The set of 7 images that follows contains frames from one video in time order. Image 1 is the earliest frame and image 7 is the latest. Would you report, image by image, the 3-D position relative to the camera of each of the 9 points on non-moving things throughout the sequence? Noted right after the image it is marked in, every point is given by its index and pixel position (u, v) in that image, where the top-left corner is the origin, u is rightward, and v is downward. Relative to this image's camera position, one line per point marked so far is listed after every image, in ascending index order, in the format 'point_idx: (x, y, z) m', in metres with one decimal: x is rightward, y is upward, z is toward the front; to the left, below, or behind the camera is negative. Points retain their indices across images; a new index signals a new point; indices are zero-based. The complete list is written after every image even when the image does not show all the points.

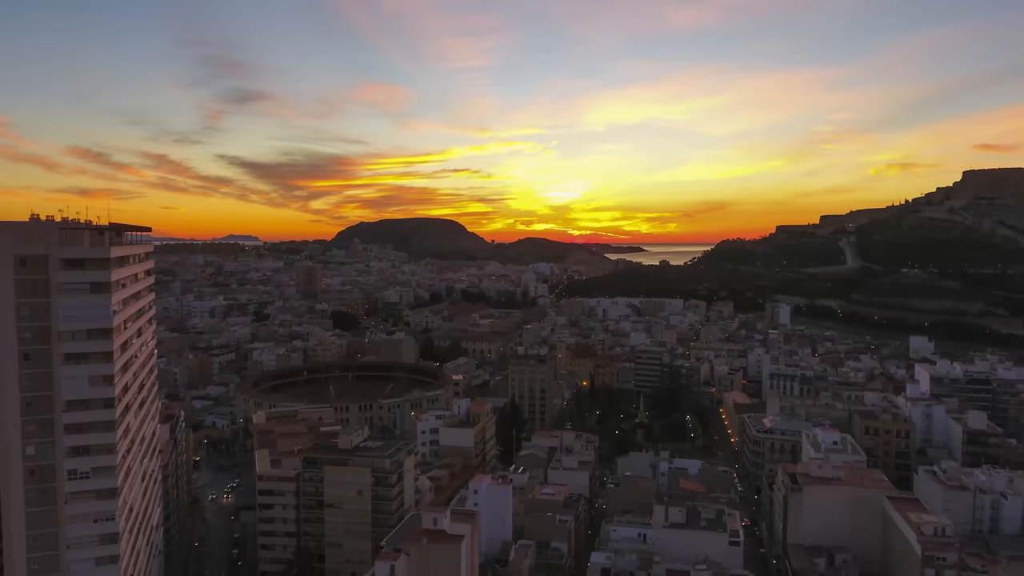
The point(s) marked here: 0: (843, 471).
0: (+8.1, -4.5, +18.2) m
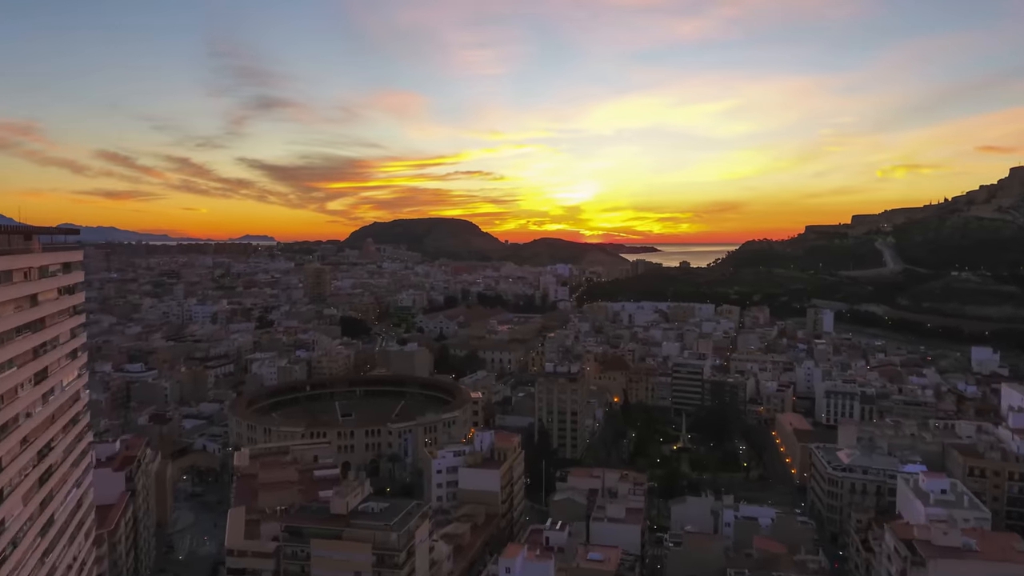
0: (+8.9, -4.8, +14.3) m
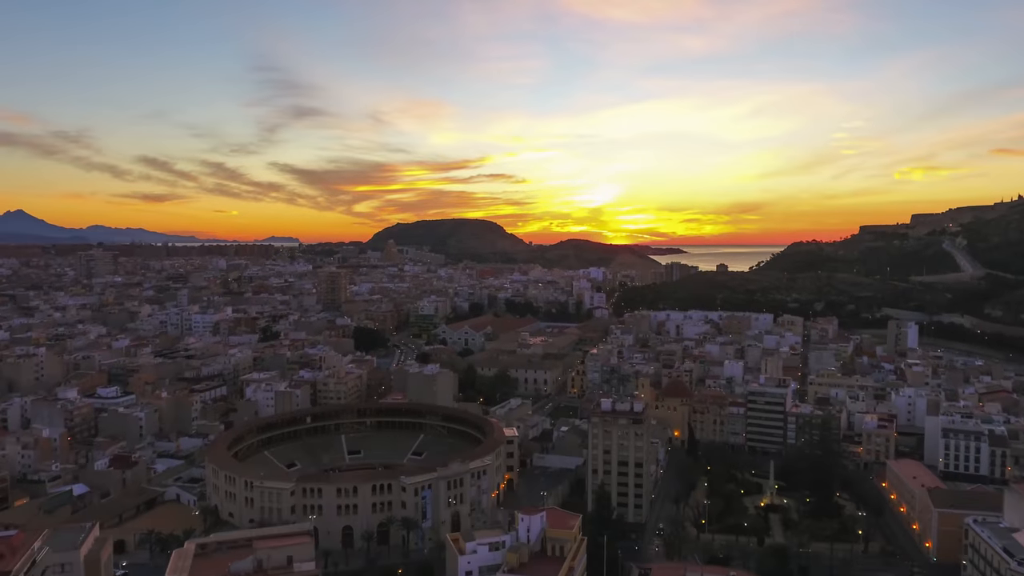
0: (+9.9, -5.3, +8.0) m
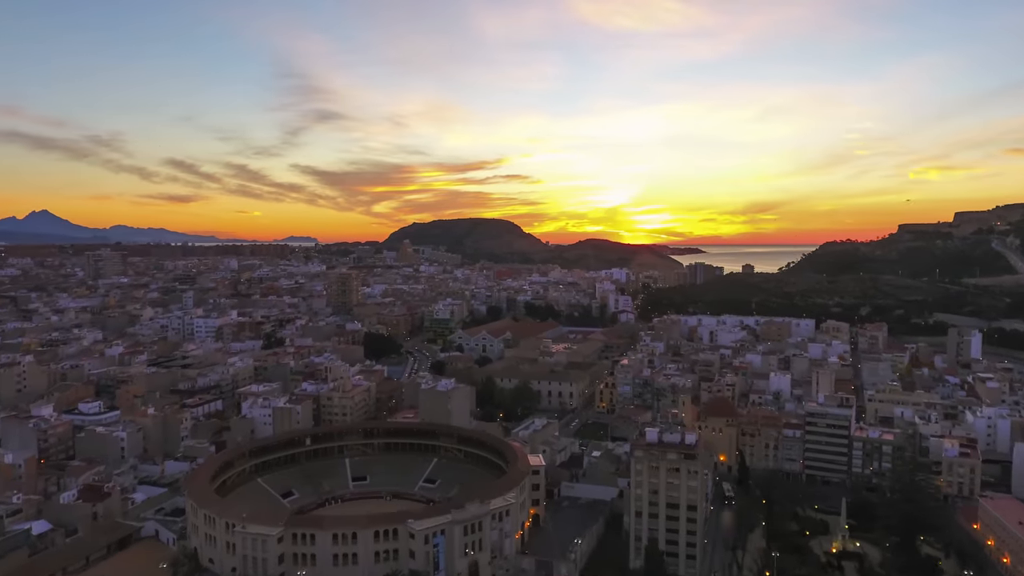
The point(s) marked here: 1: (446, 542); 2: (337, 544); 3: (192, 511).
0: (+10.3, -5.5, +4.4) m
1: (-1.6, -6.2, +18.1) m
2: (-4.1, -6.0, +17.6) m
3: (-8.5, -5.9, +19.7) m
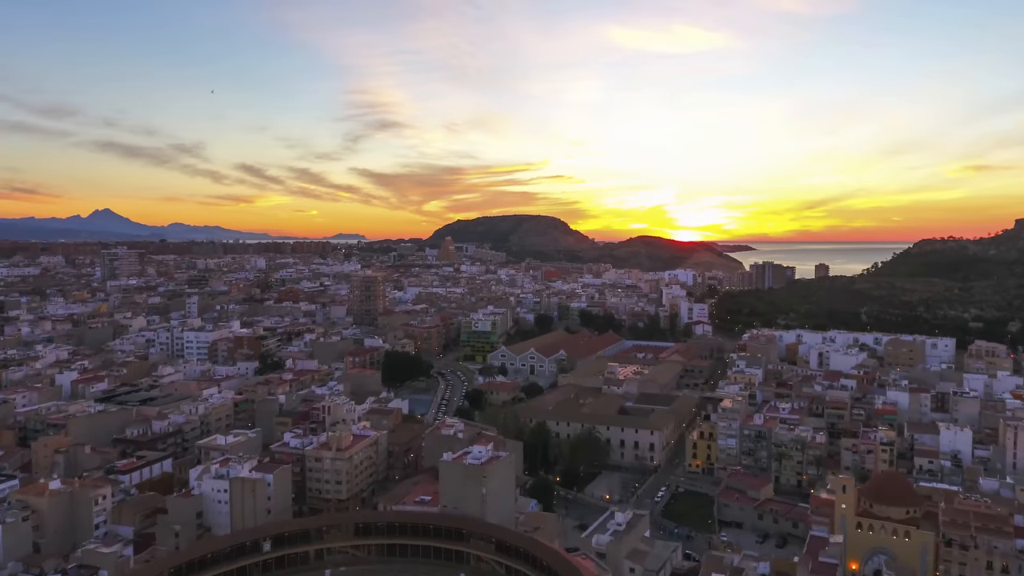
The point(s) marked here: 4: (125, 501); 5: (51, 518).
0: (+10.5, -6.1, -5.5) m
1: (-0.5, -6.8, +8.8) m
2: (-3.1, -6.6, +8.4) m
3: (-7.3, -6.4, +10.8) m
4: (-10.4, -5.7, +20.0) m
5: (-11.5, -5.7, +18.7) m
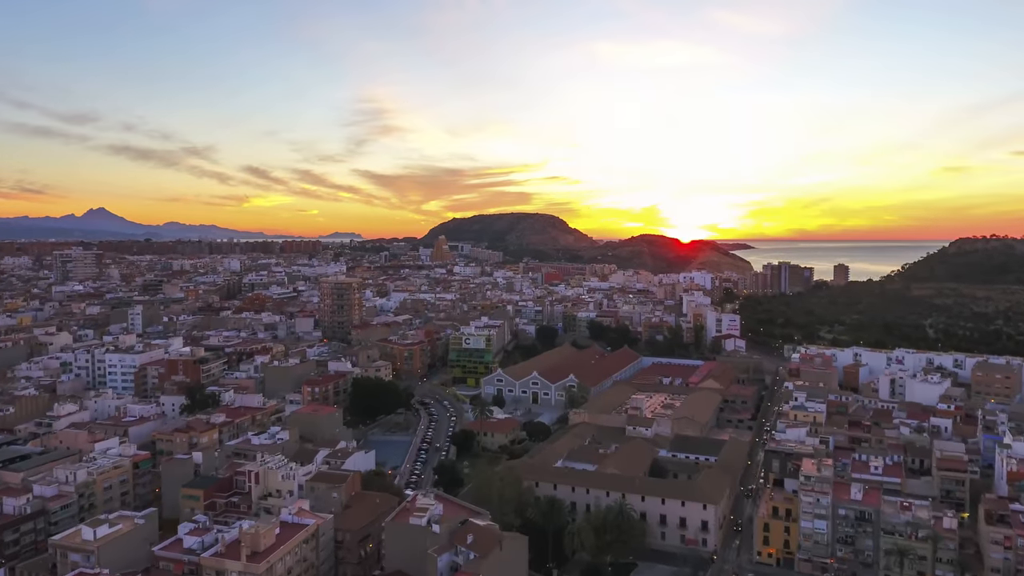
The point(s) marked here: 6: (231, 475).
0: (+10.6, -6.7, -12.9) m
1: (-0.4, -7.3, +1.4) m
2: (-3.0, -7.1, +1.0) m
3: (-7.2, -6.9, +3.4) m
4: (-10.4, -6.2, +12.5) m
5: (-11.5, -6.2, +11.2) m
6: (-7.5, -5.0, +20.0) m
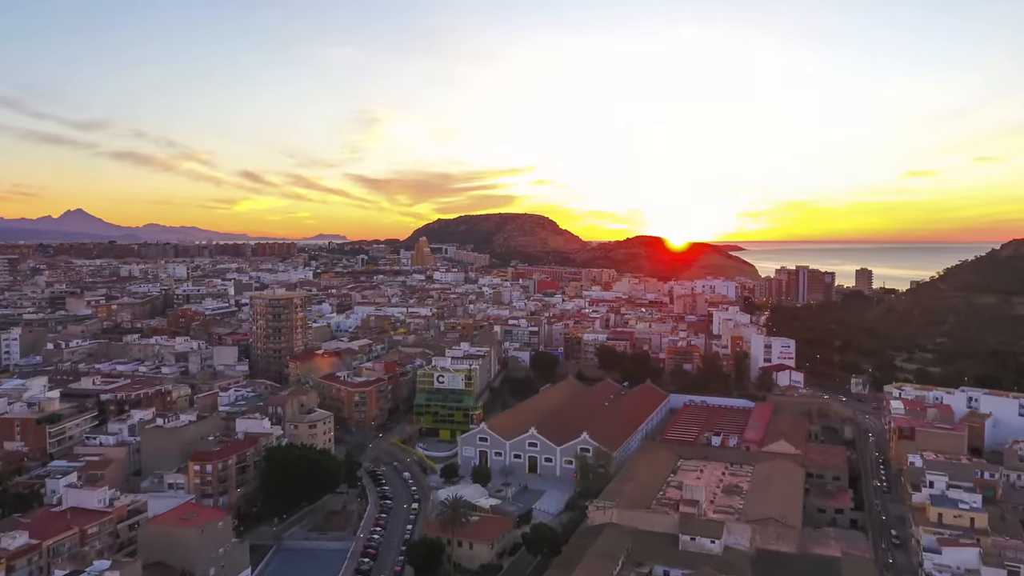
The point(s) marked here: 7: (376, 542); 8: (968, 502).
0: (+11.0, -7.3, -22.5) m
1: (-0.3, -8.0, -8.4) m
2: (-2.8, -7.8, -8.8) m
3: (-7.1, -7.7, -6.6) m
4: (-10.4, -7.0, +2.5) m
5: (-11.5, -7.0, +1.2) m
6: (-7.6, -5.7, +10.0) m
7: (-3.4, -6.3, +18.8) m
8: (+10.9, -5.1, +17.9) m
